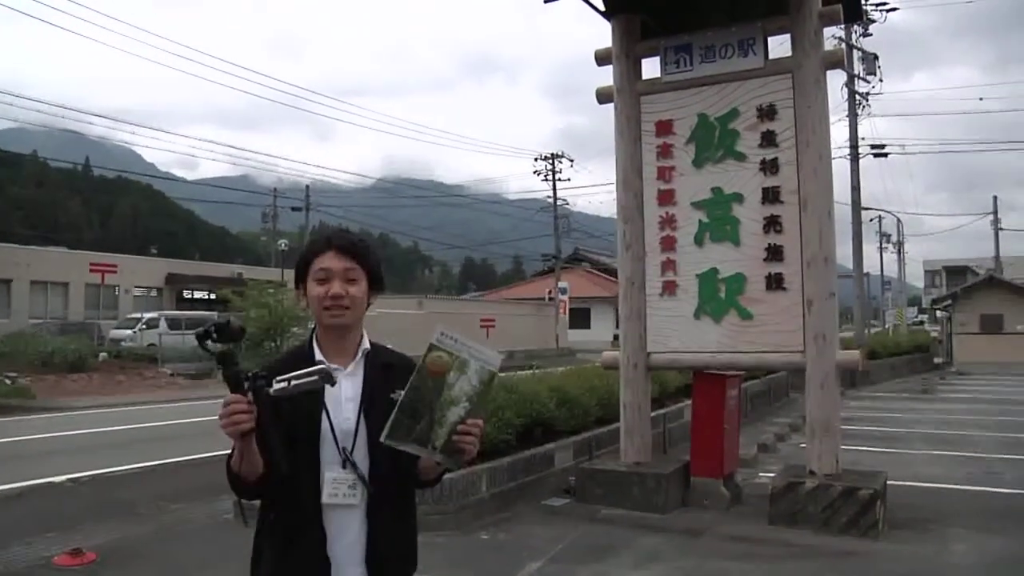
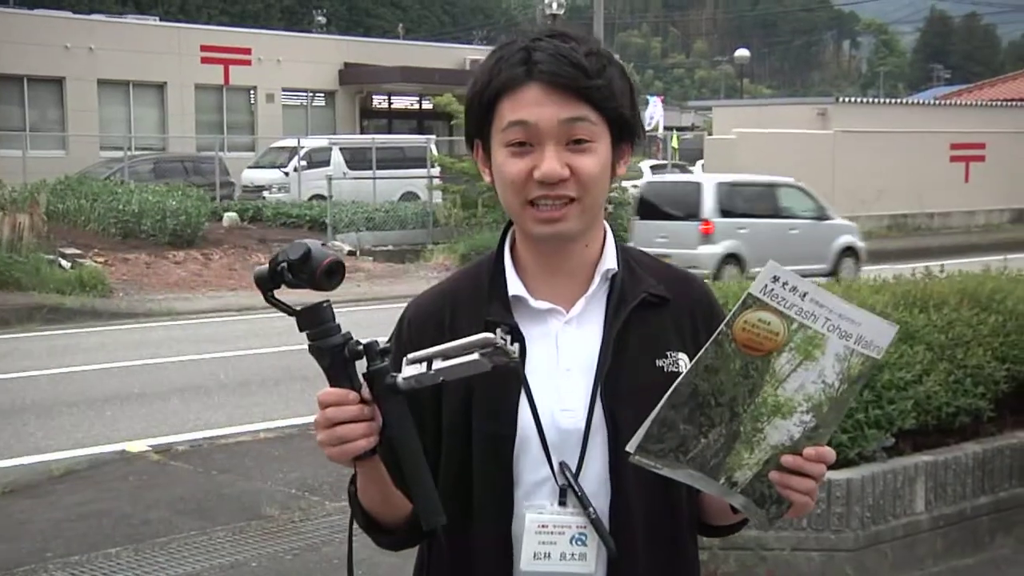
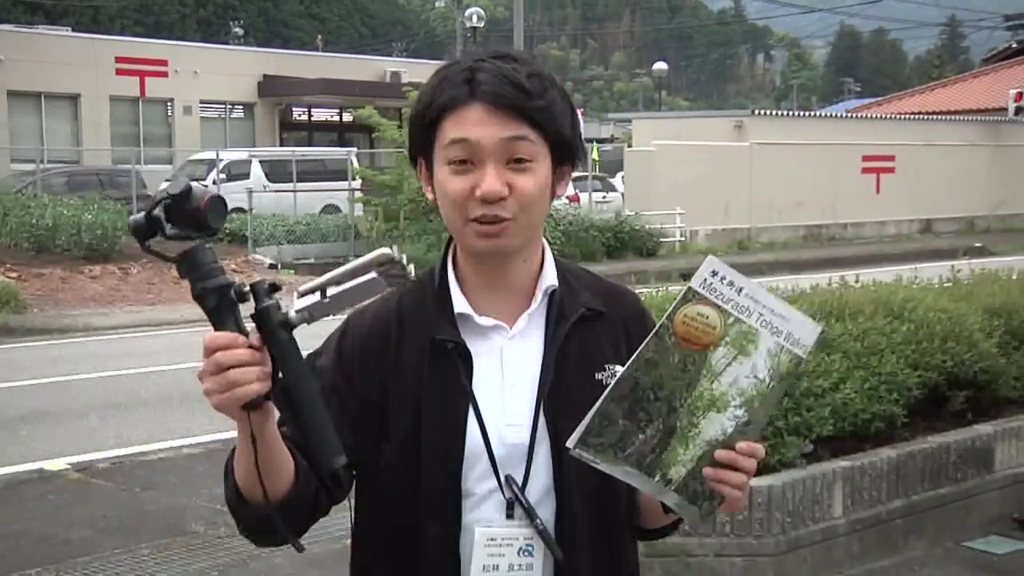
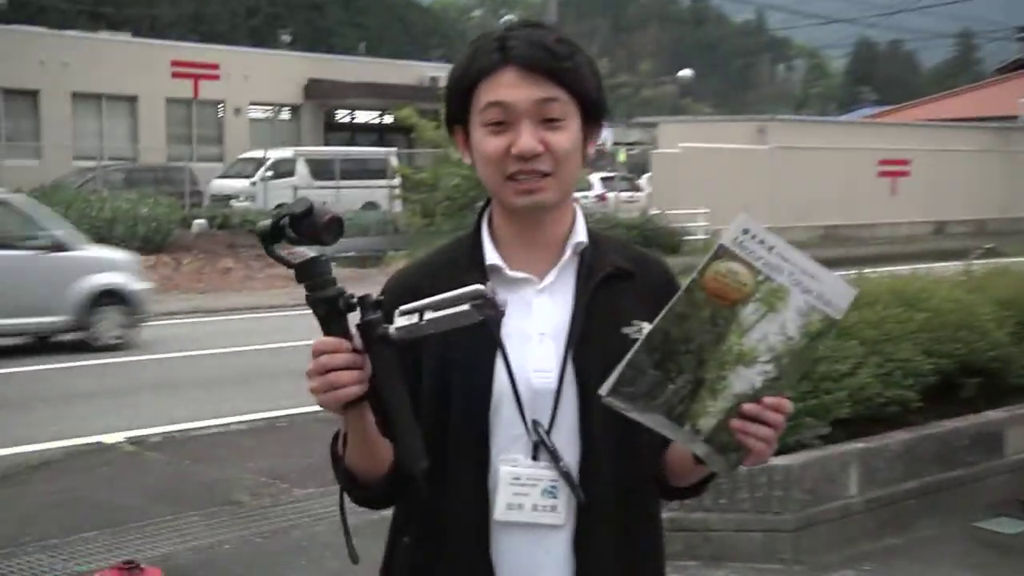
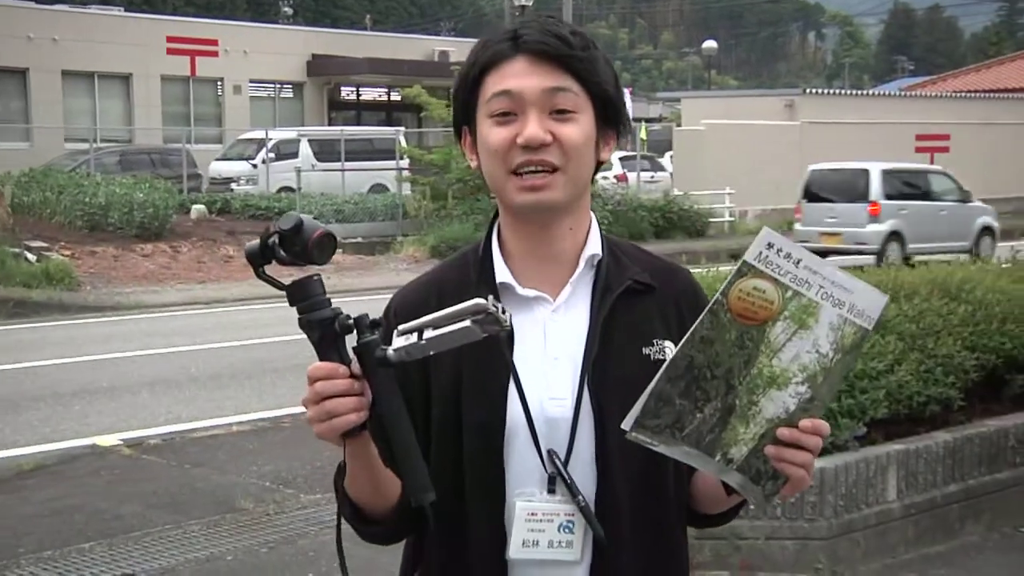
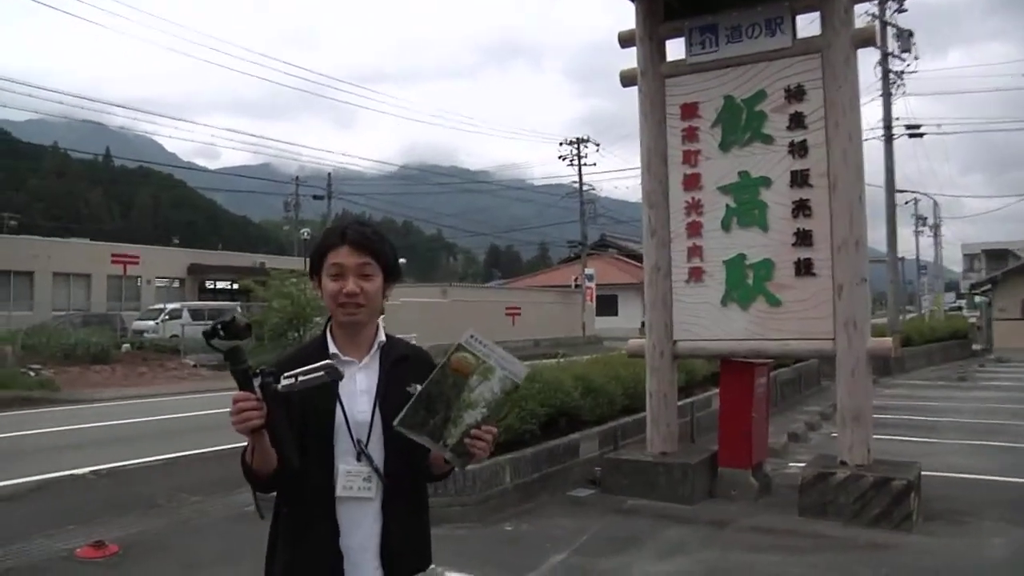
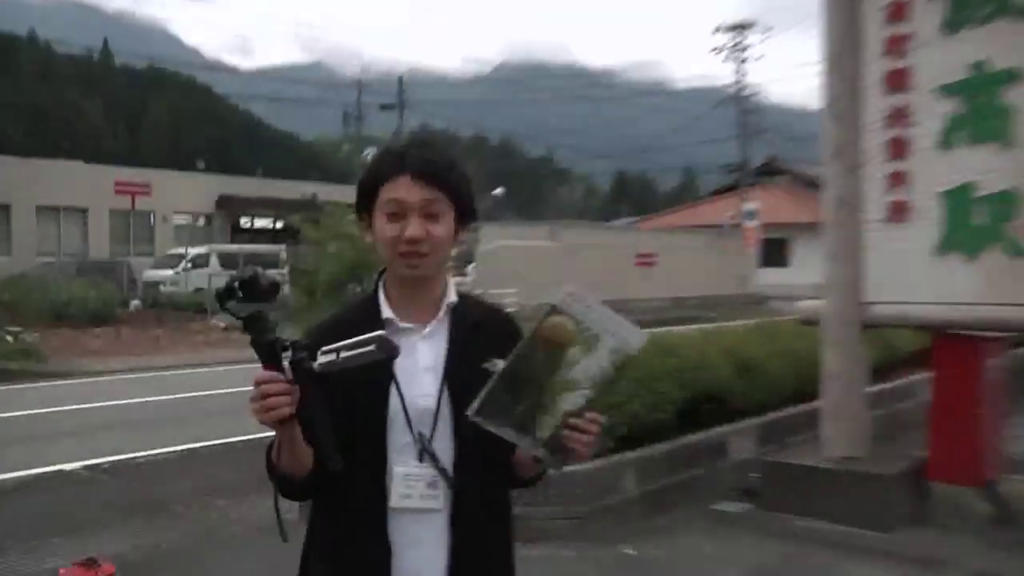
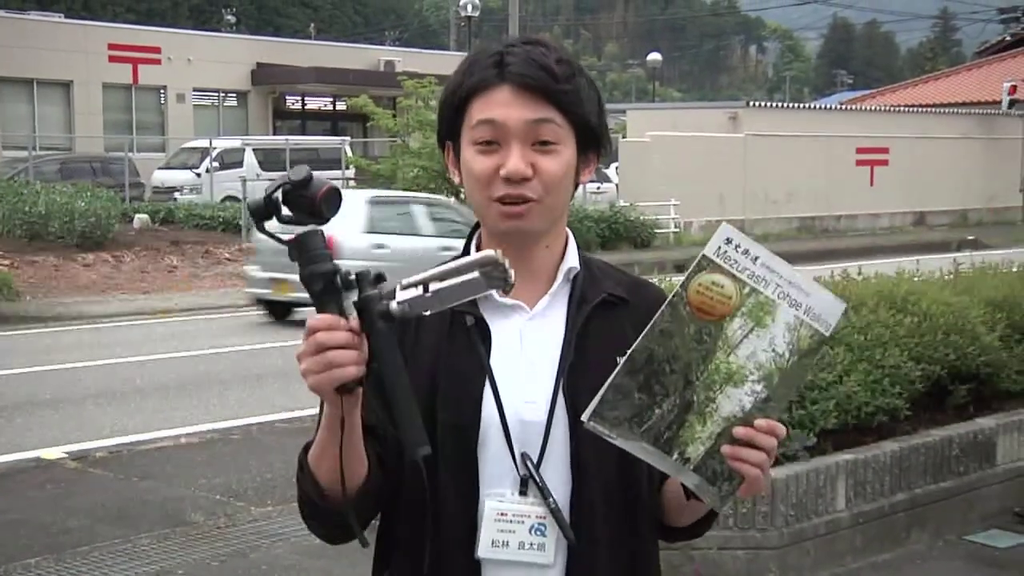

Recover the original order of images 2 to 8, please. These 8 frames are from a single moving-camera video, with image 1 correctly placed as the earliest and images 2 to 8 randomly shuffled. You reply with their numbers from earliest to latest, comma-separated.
6, 7, 4, 2, 5, 8, 3
